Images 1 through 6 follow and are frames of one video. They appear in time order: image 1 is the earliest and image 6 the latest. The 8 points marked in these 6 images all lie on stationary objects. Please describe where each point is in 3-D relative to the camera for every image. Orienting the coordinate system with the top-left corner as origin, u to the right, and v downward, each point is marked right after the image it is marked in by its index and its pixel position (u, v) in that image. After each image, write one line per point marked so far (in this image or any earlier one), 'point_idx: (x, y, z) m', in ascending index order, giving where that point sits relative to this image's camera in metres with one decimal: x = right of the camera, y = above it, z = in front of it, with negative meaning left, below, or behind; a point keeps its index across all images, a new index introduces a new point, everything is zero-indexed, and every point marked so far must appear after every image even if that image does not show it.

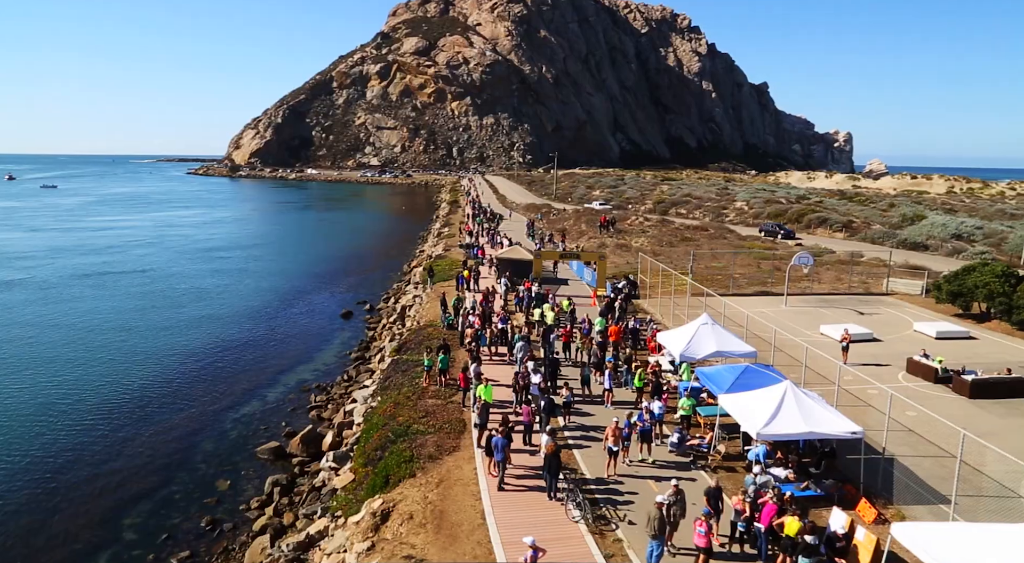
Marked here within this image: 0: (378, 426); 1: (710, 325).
0: (-3.2, -3.5, +18.4) m
1: (+5.0, -1.1, +19.5) m
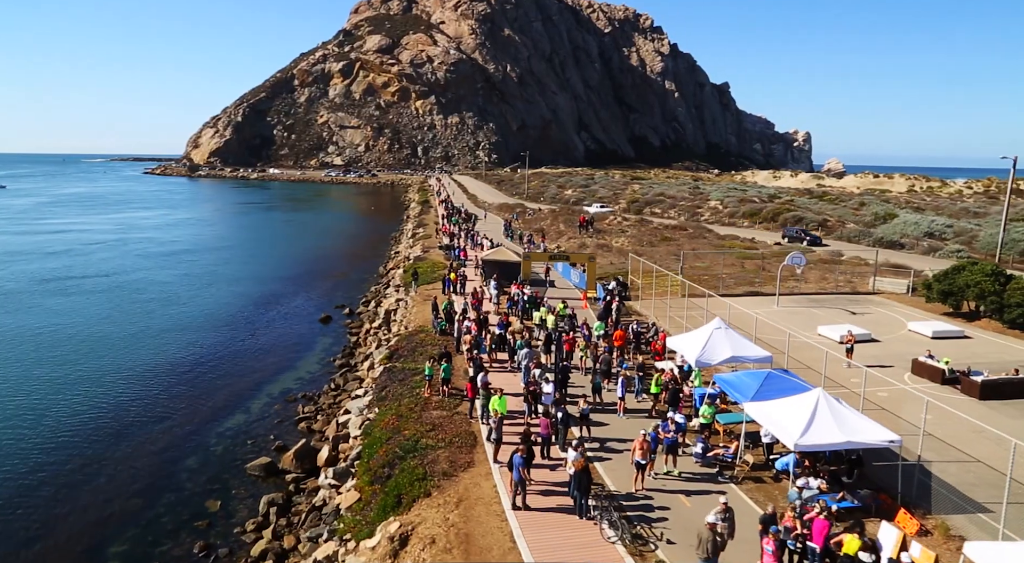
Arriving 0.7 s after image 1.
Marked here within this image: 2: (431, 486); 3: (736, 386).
0: (-3.0, -3.6, +17.5) m
1: (+5.2, -1.2, +18.9) m
2: (-1.5, -3.9, +14.6) m
3: (+4.8, -2.2, +16.4) m
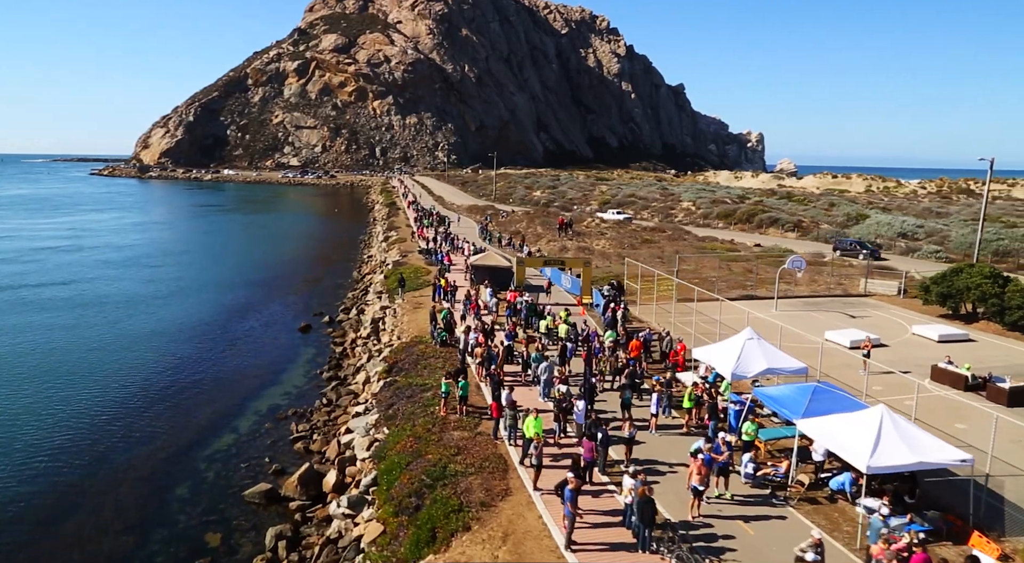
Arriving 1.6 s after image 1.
0: (-2.3, -3.9, +16.2) m
1: (+5.7, -1.4, +18.1) m
2: (-0.7, -4.2, +13.4) m
3: (+5.4, -2.4, +15.6) m
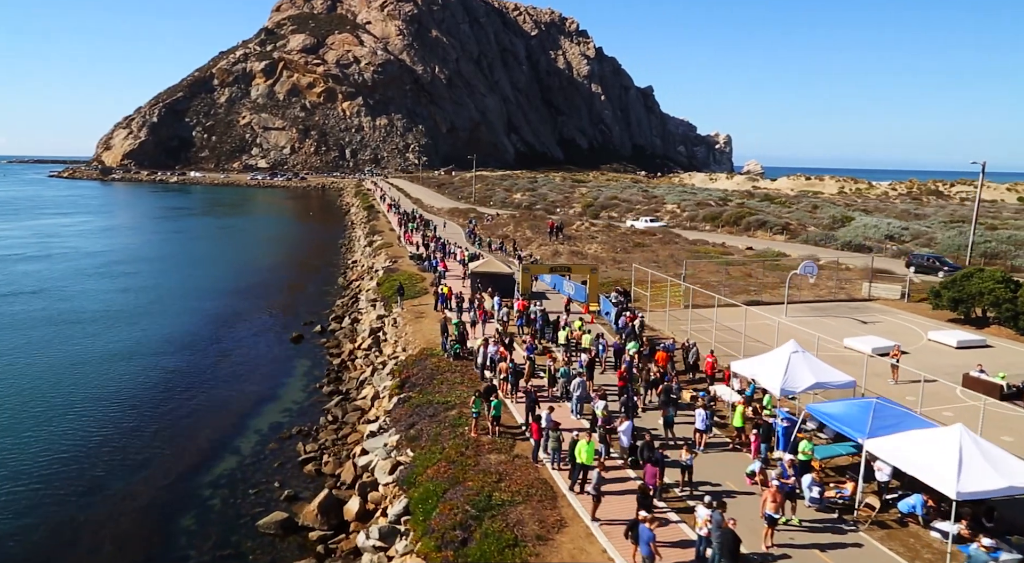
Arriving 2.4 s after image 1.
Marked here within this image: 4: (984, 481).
0: (-1.5, -4.2, +15.1) m
1: (+6.5, -1.6, +17.3) m
2: (+0.2, -4.4, +12.4) m
3: (+6.3, -2.7, +14.8) m
4: (+7.4, -3.2, +12.1) m
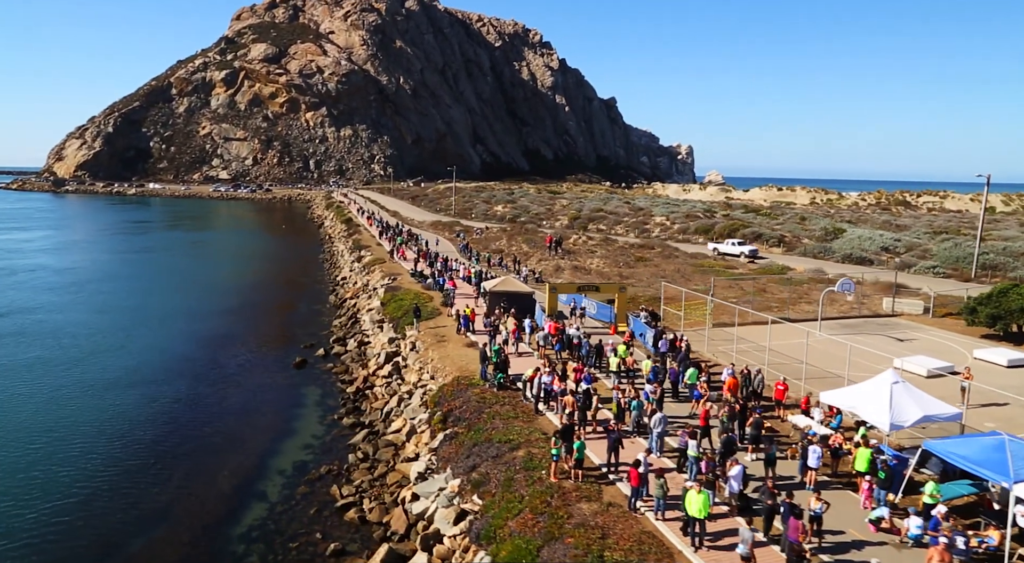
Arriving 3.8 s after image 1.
0: (+0.3, -4.7, +13.3) m
1: (+8.2, -2.1, +16.0) m
2: (+2.2, -4.9, +10.7) m
3: (+8.1, -3.1, +13.5) m
4: (+9.4, -3.6, +10.9) m
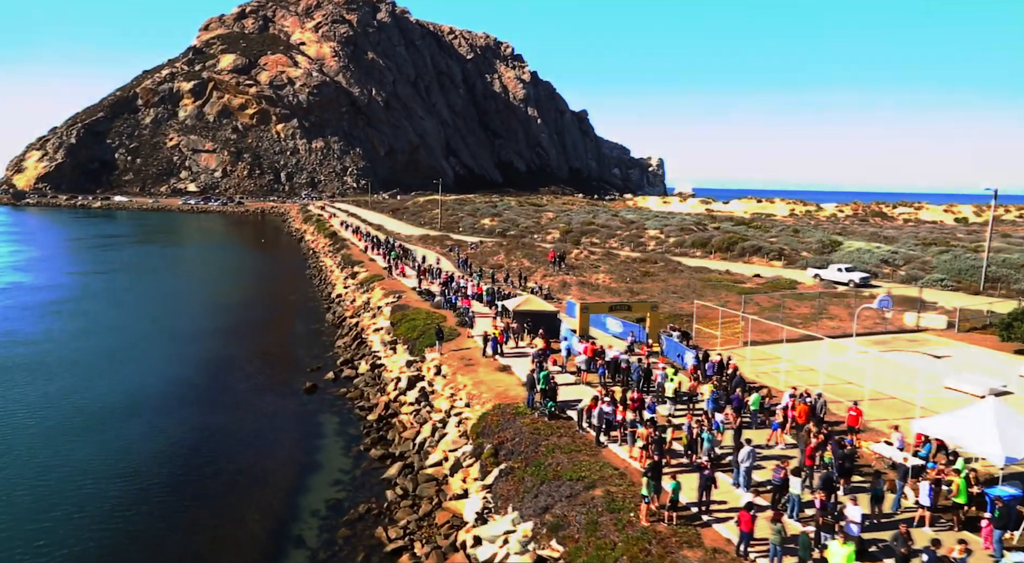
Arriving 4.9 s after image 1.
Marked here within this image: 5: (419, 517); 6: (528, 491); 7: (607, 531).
0: (+2.1, -5.2, +12.0) m
1: (+9.7, -2.6, +15.1) m
2: (+4.0, -5.3, +9.5) m
3: (+9.8, -3.5, +12.5) m
4: (+11.2, -4.0, +9.9) m
5: (-2.3, -5.8, +18.9) m
6: (+0.3, -4.6, +17.1) m
7: (+1.8, -4.6, +14.3) m
